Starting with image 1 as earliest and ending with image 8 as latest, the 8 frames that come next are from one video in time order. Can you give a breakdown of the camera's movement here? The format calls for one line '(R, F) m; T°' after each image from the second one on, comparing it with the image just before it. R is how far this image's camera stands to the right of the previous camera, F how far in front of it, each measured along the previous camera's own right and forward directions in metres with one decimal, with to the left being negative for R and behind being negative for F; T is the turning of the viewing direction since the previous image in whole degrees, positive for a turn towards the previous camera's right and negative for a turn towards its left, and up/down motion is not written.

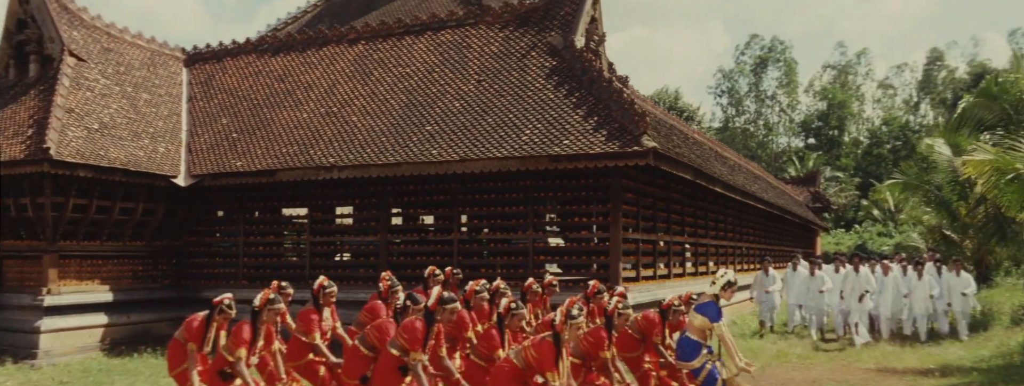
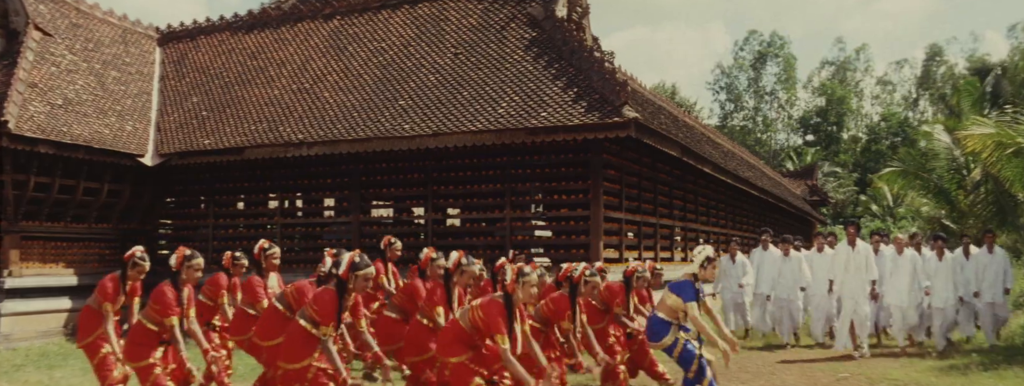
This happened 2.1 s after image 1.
(+0.3, +0.7) m; 0°
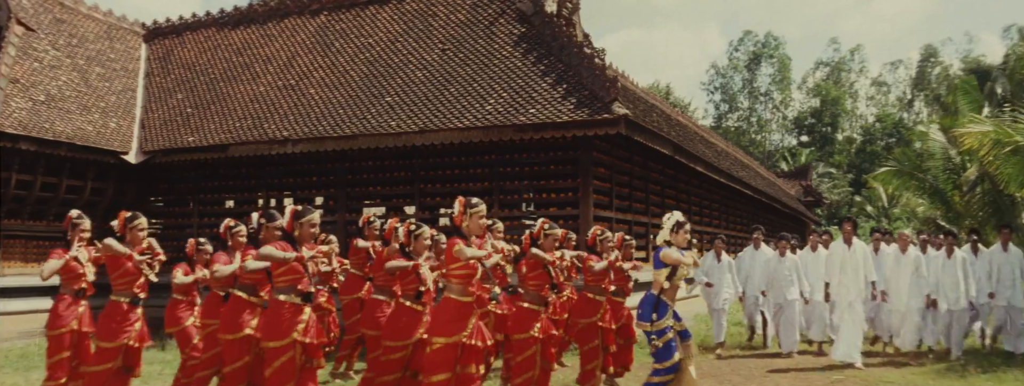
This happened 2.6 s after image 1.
(+0.1, +0.2) m; 0°
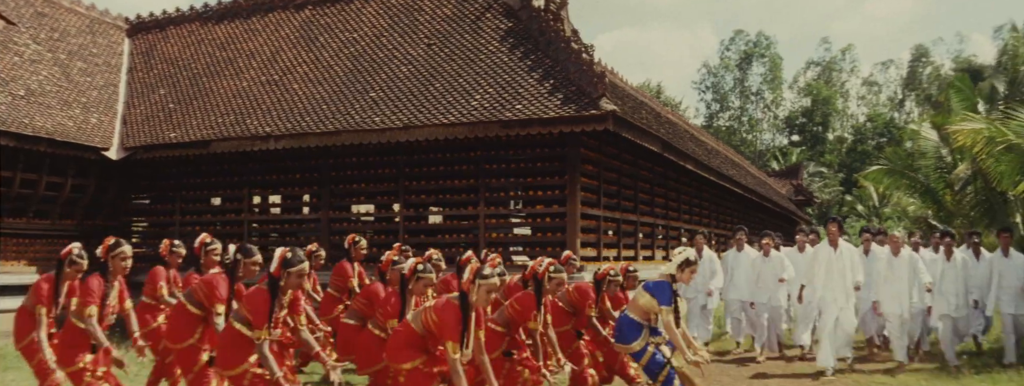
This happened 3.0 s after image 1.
(+0.1, +0.2) m; +1°
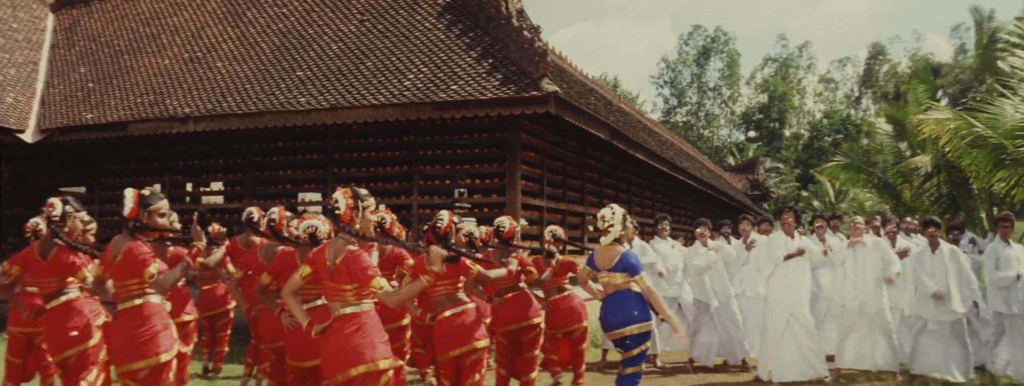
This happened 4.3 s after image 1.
(+0.3, +0.8) m; +3°
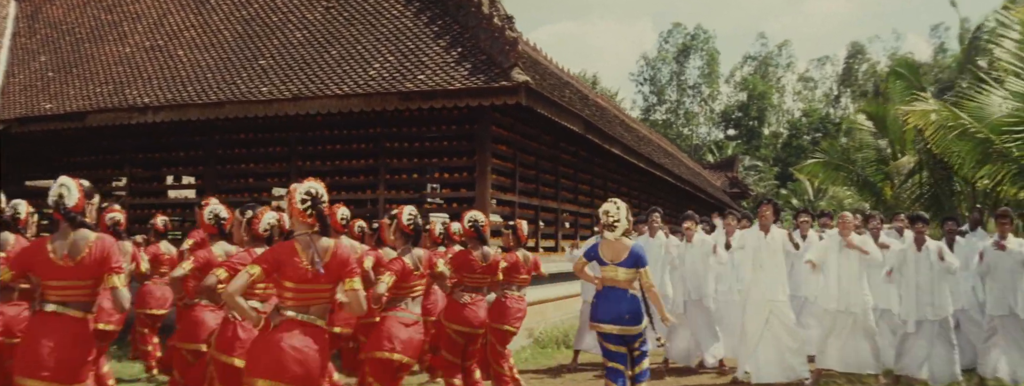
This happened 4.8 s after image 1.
(+0.1, +0.4) m; +1°
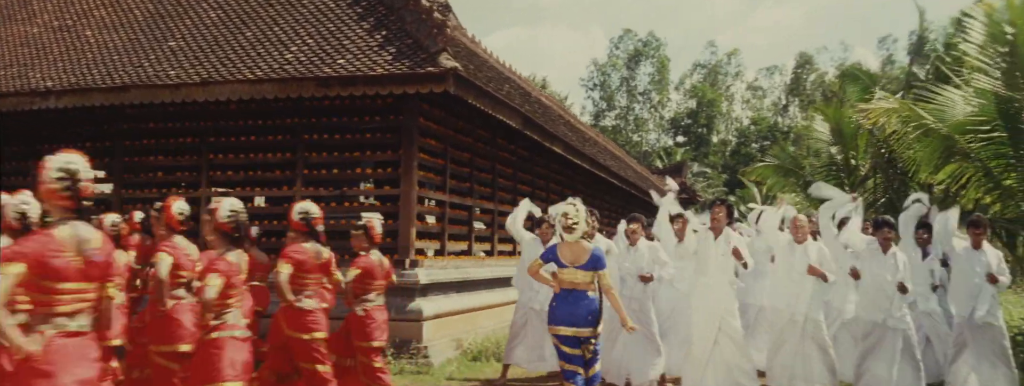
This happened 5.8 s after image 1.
(+0.2, +0.7) m; +4°
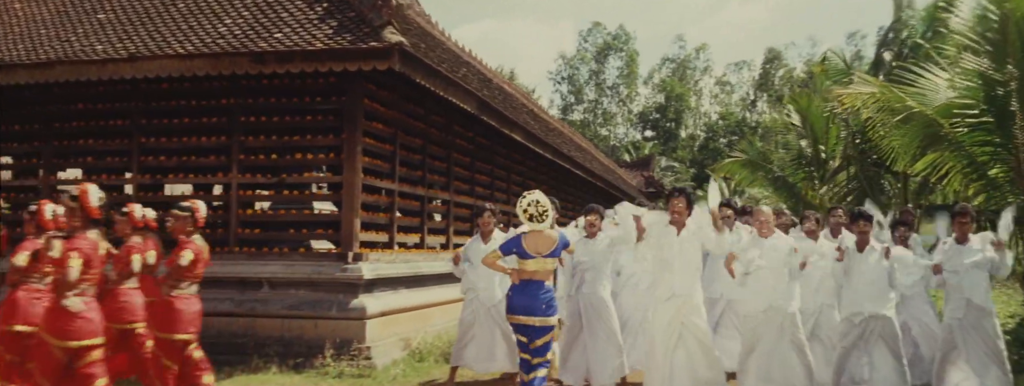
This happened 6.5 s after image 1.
(+0.1, +0.5) m; +2°
